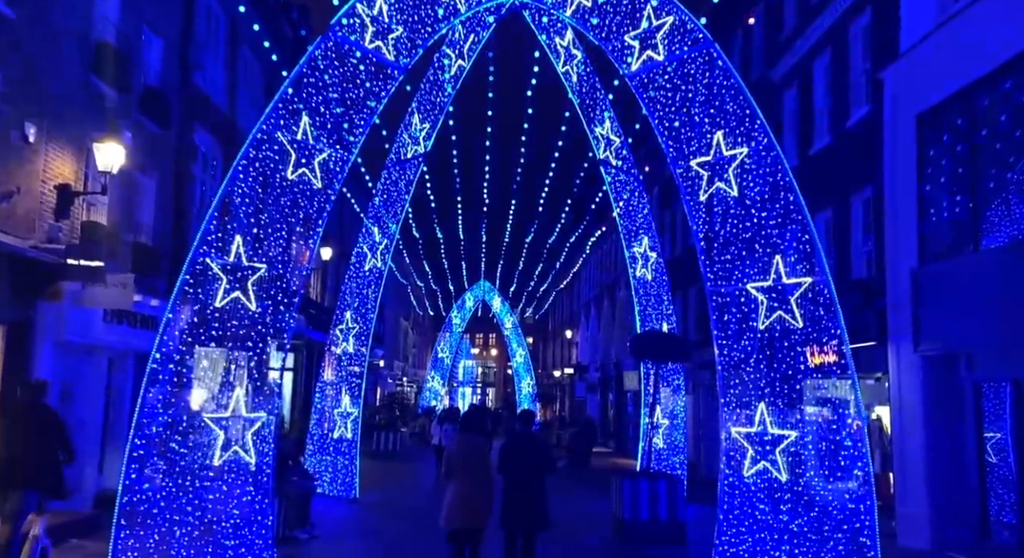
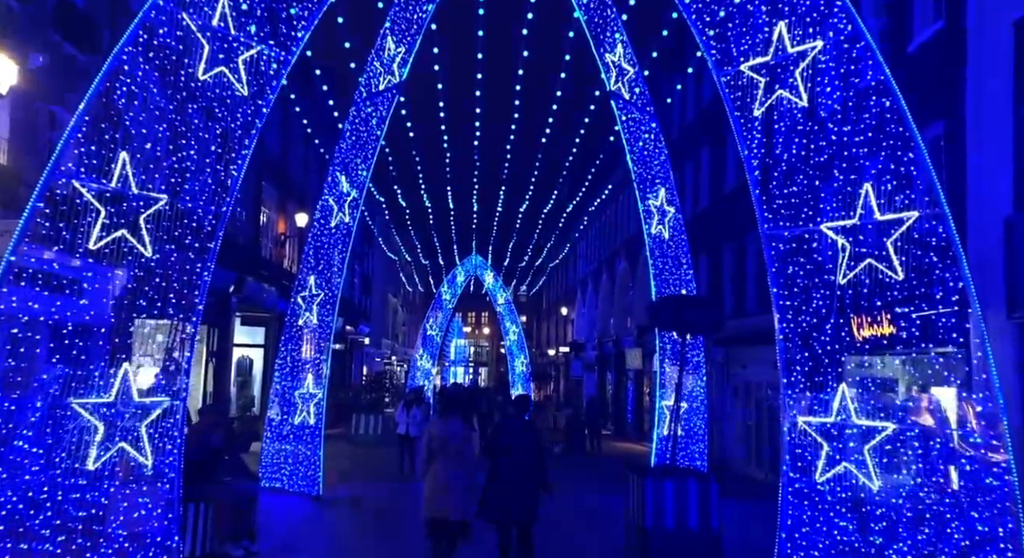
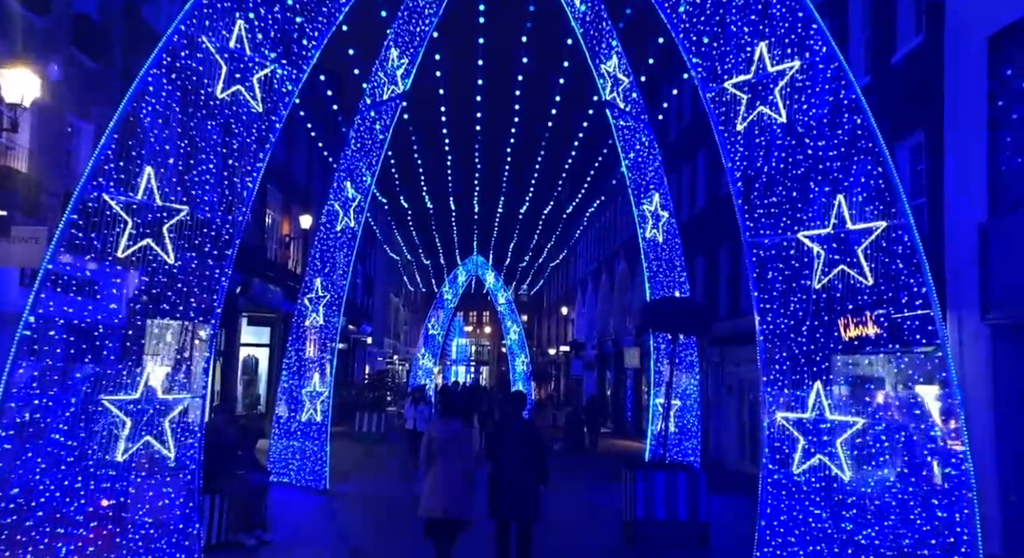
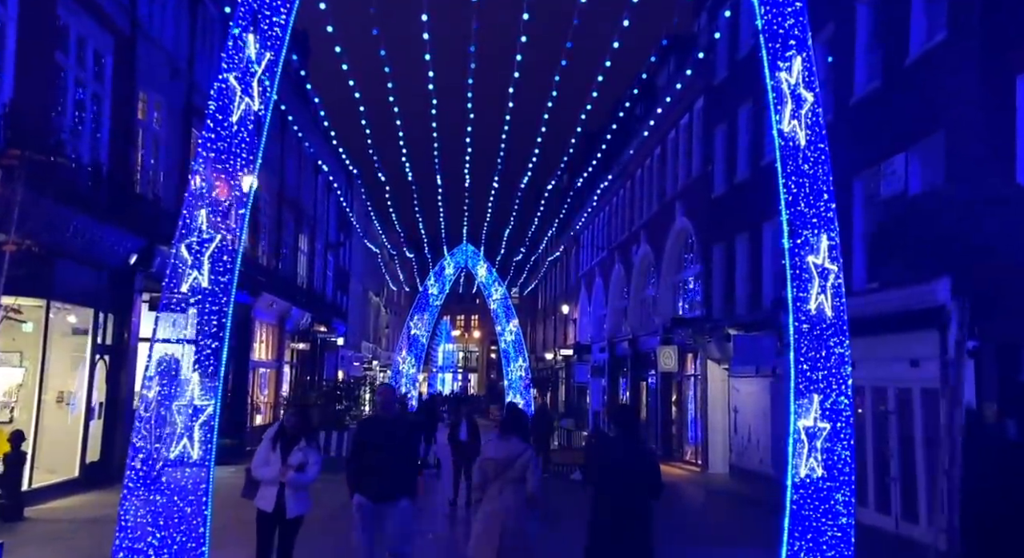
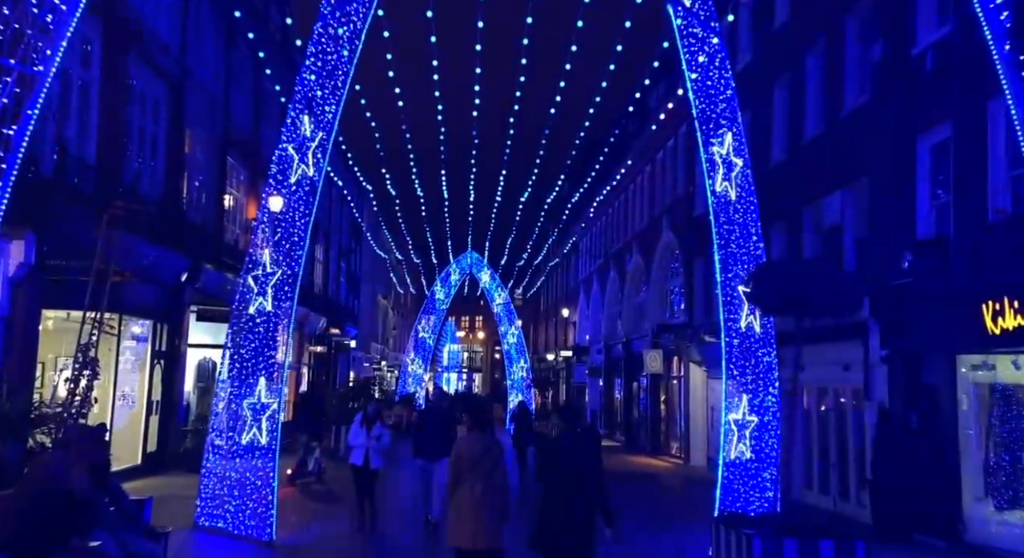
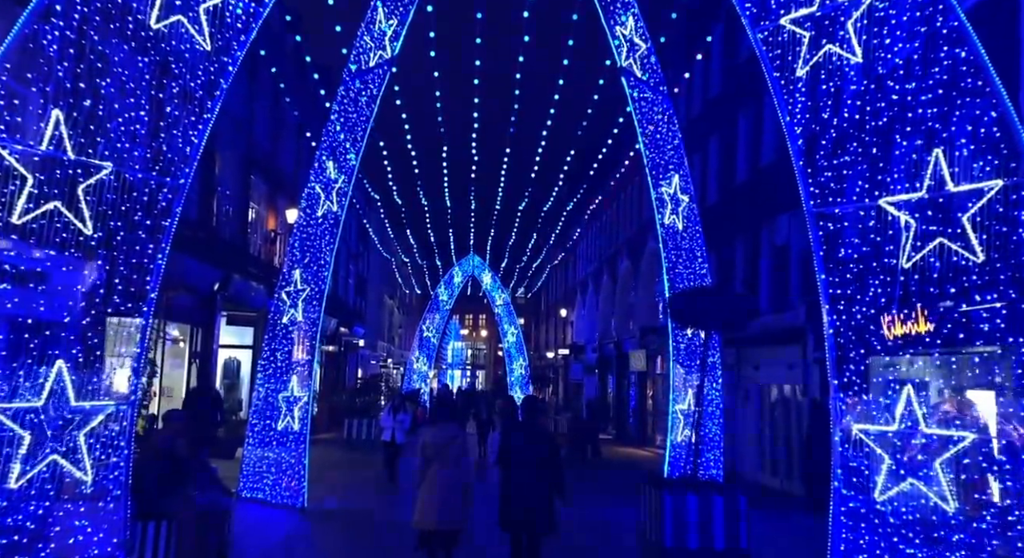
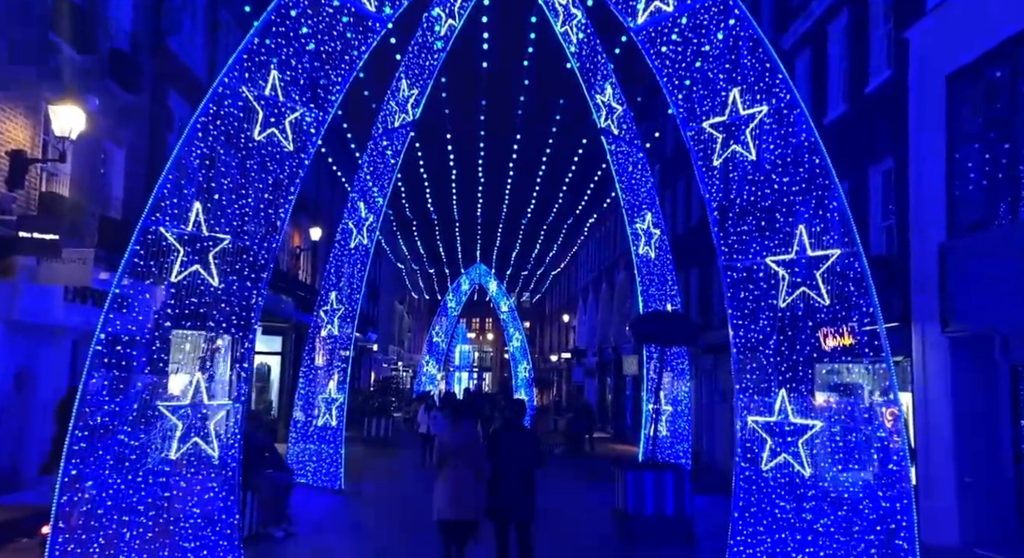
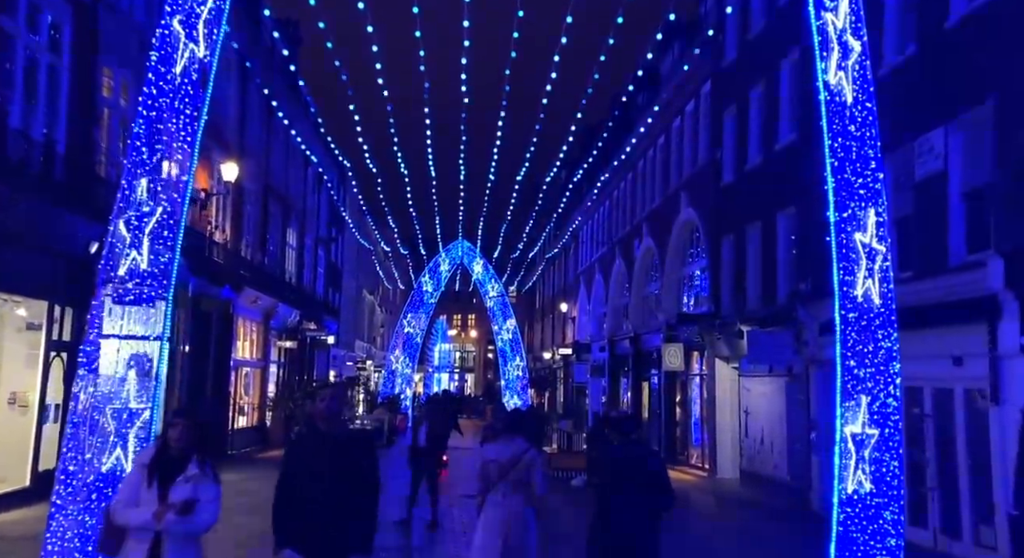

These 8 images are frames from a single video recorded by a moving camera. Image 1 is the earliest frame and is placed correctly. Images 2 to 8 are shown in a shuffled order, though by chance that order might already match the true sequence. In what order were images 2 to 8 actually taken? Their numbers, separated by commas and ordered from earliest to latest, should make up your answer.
7, 3, 2, 6, 5, 4, 8
